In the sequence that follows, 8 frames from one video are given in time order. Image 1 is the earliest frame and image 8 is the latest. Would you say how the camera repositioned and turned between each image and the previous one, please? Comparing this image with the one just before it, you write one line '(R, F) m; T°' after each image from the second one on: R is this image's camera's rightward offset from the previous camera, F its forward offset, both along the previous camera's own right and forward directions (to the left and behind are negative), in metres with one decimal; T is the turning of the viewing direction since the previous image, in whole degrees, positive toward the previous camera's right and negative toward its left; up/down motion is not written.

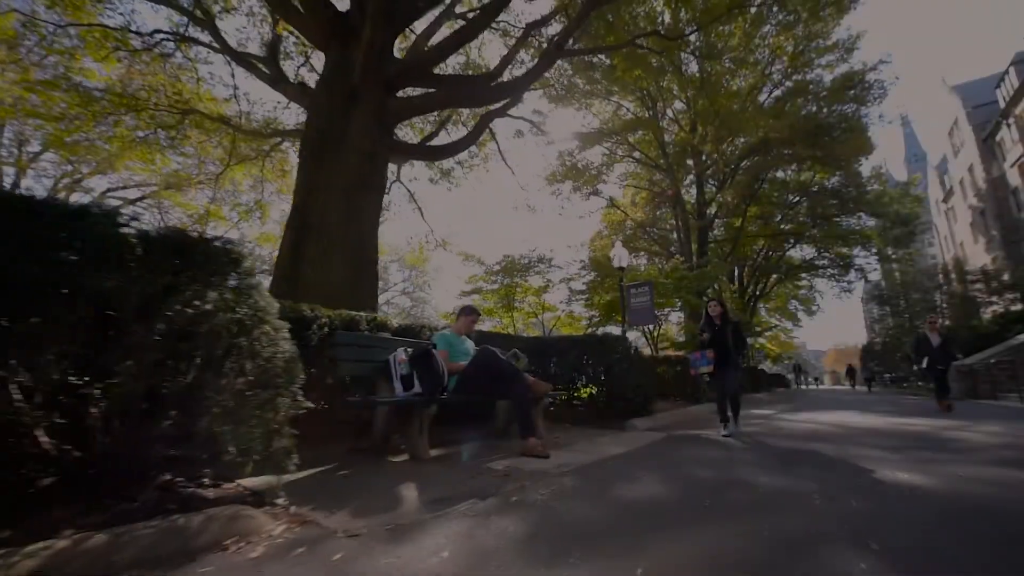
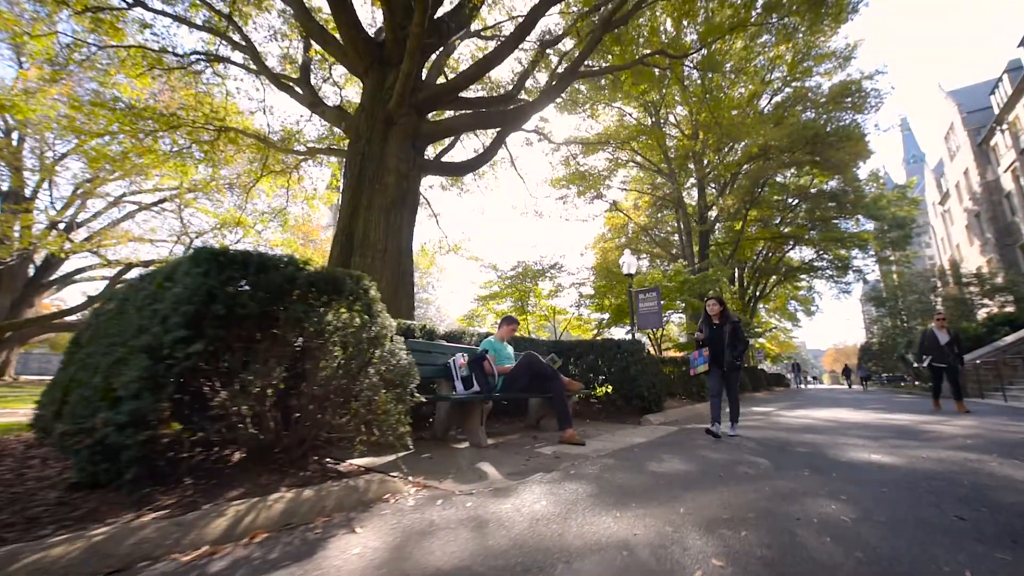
(-0.3, -0.7) m; 0°
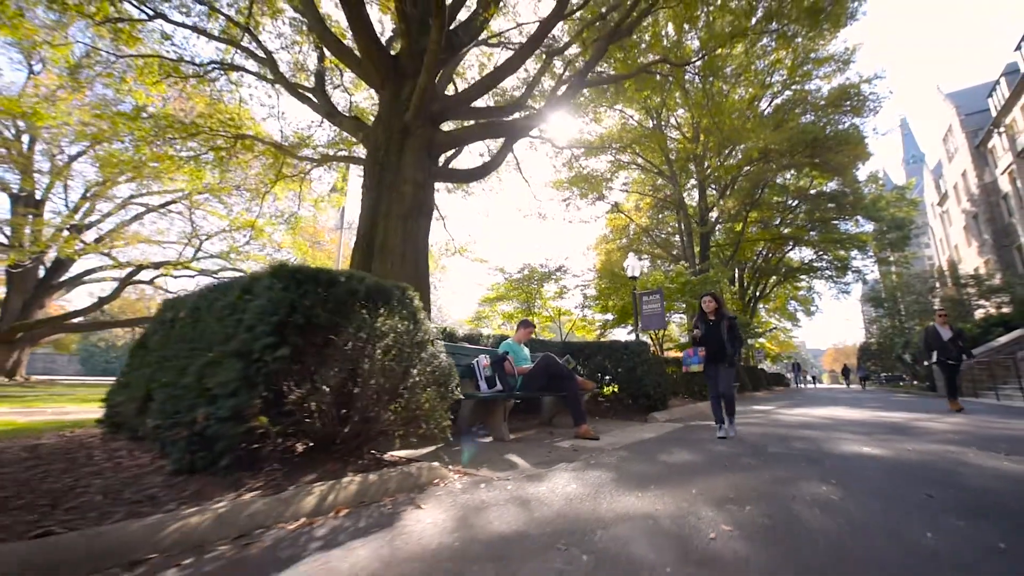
(-0.2, -0.4) m; 0°
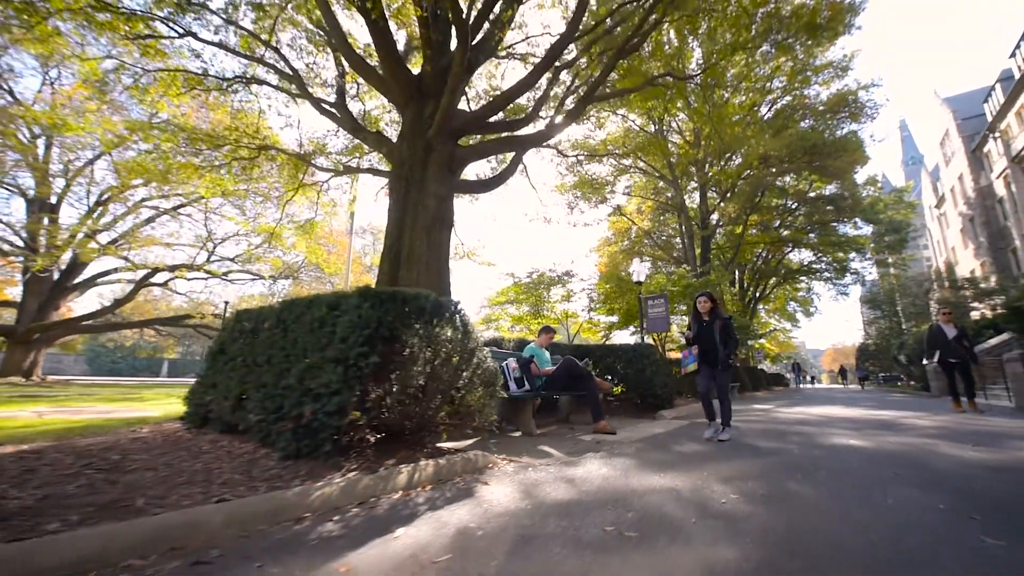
(-0.2, -0.5) m; 0°
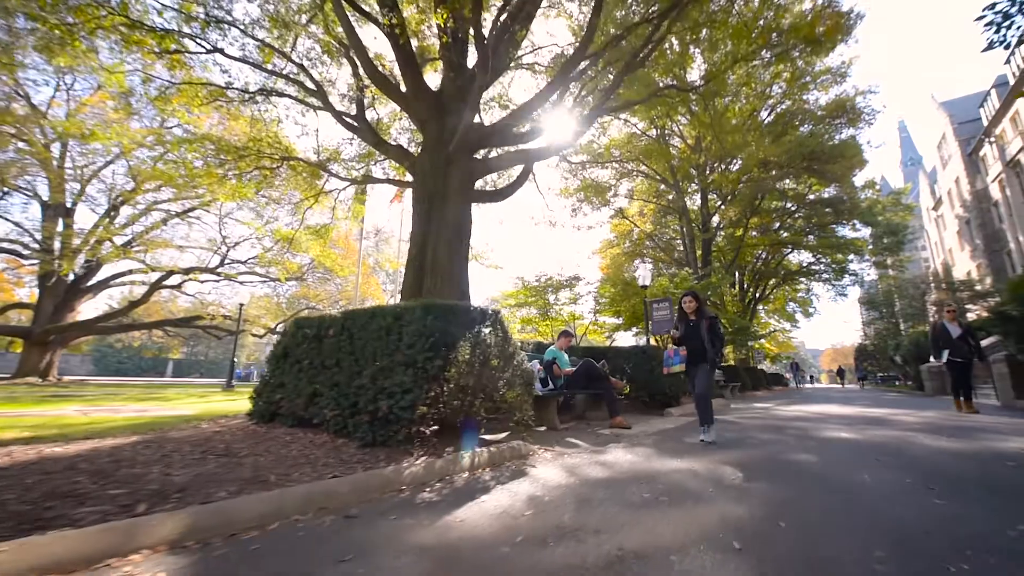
(-0.3, -0.6) m; 0°
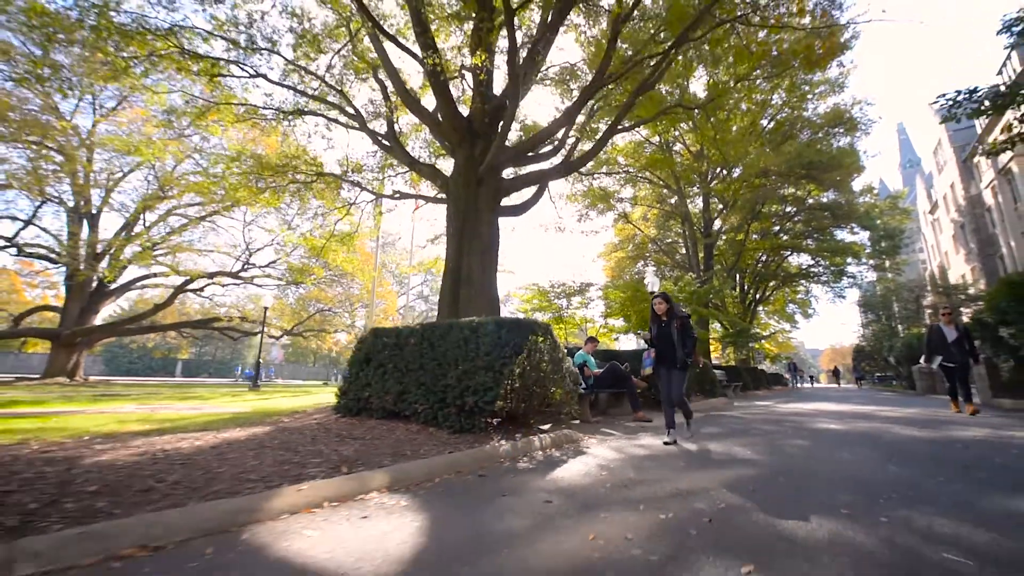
(-0.5, -1.0) m; 0°
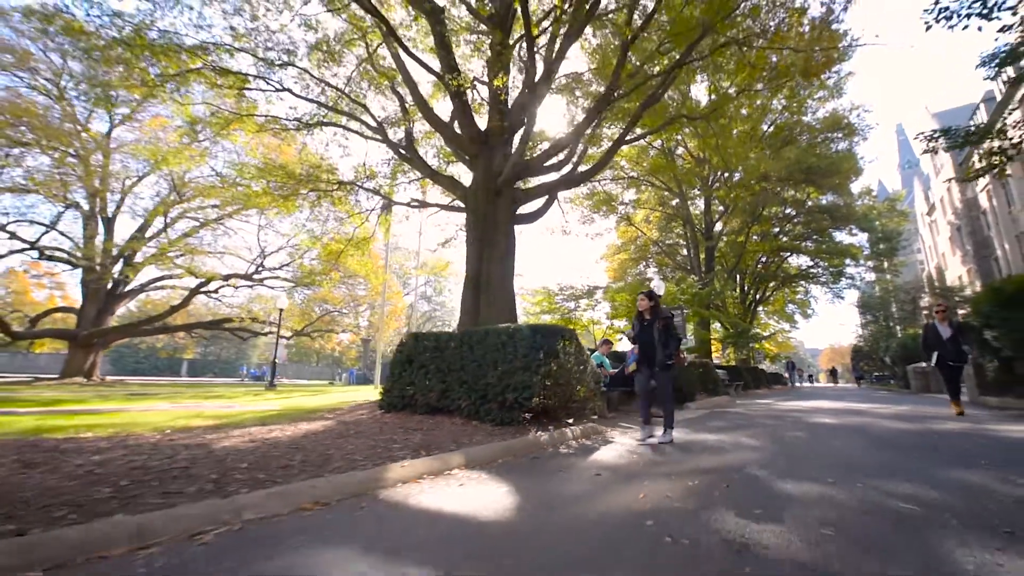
(-0.3, -0.6) m; 0°
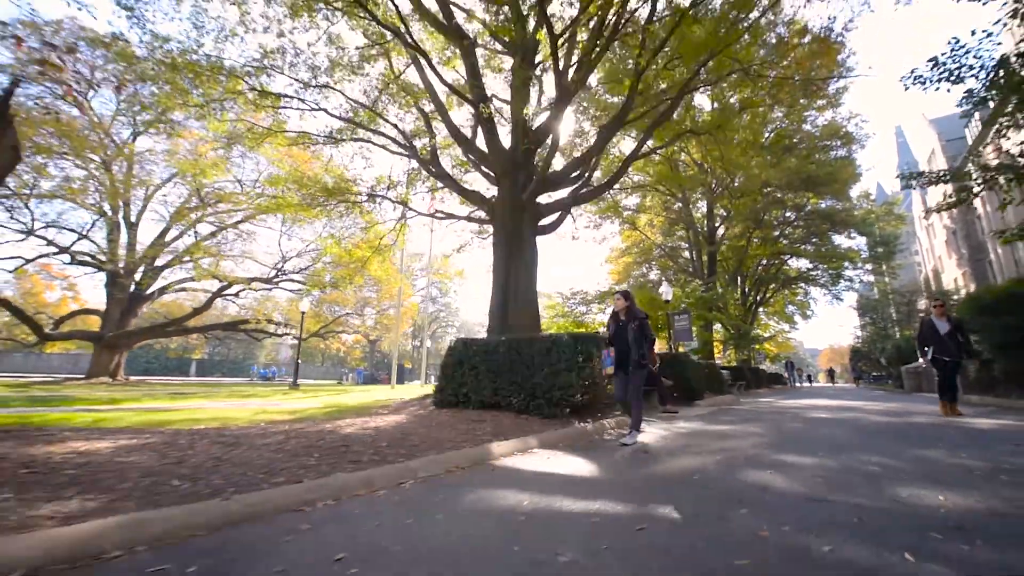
(-0.5, -1.0) m; 0°
